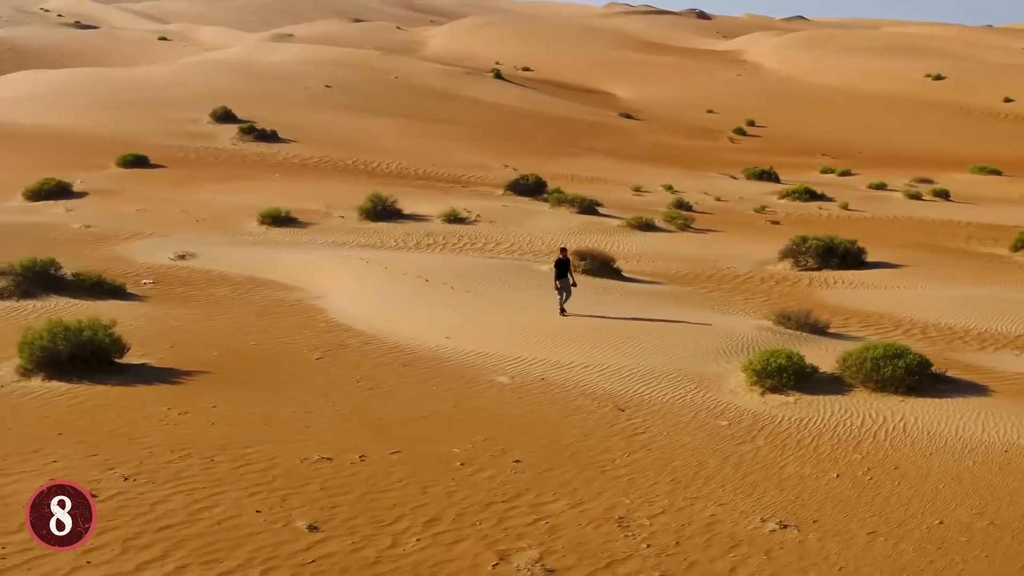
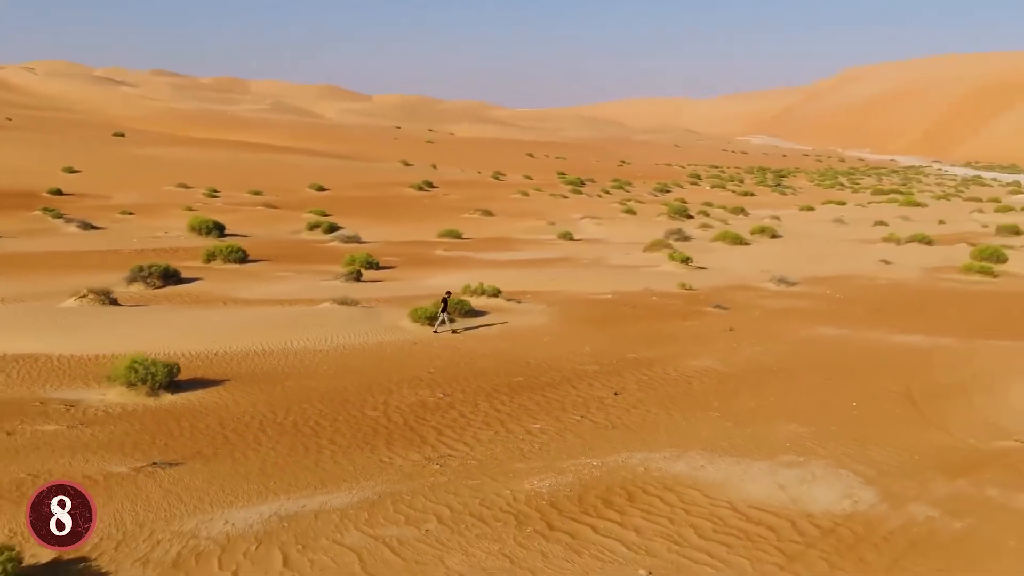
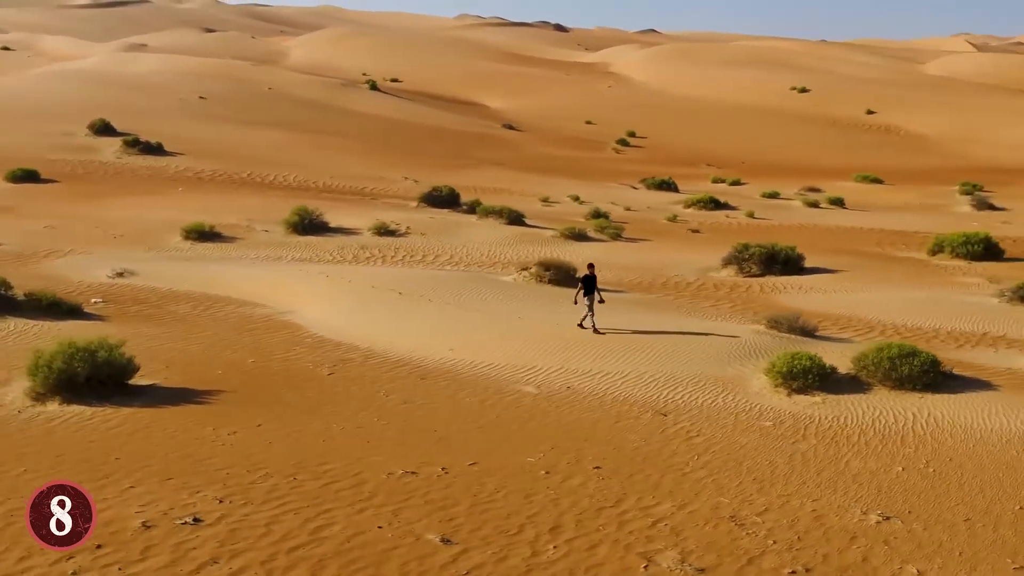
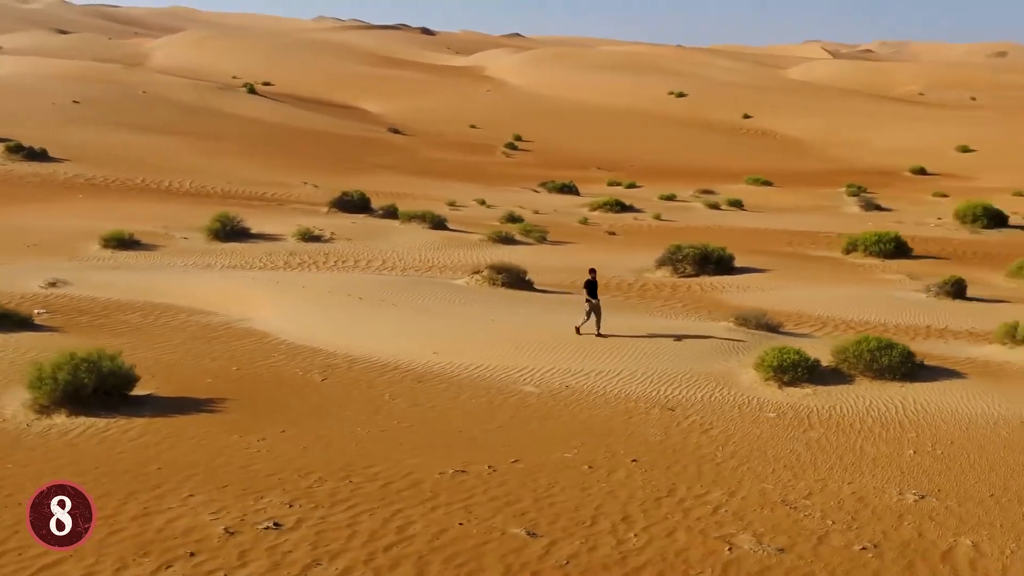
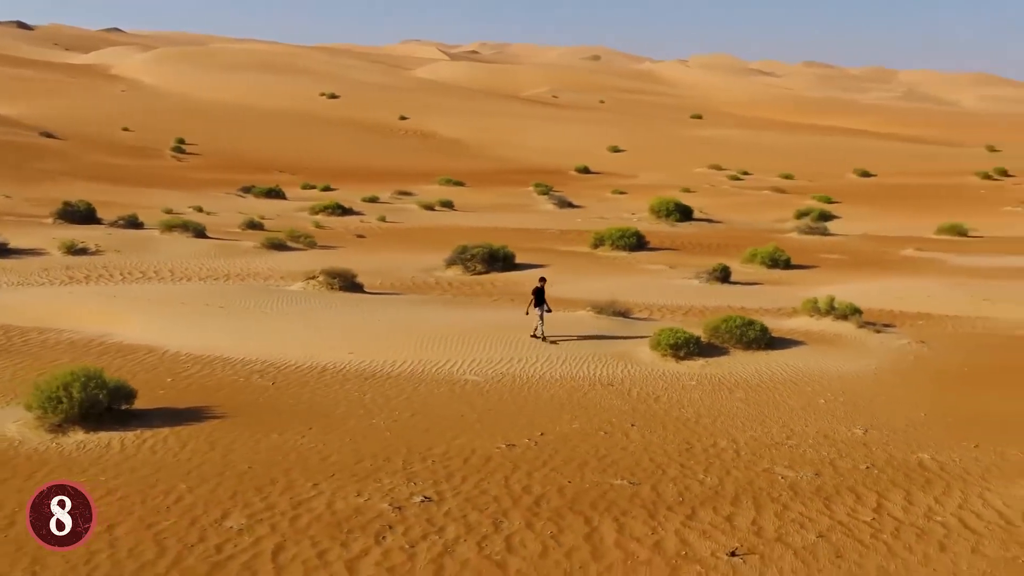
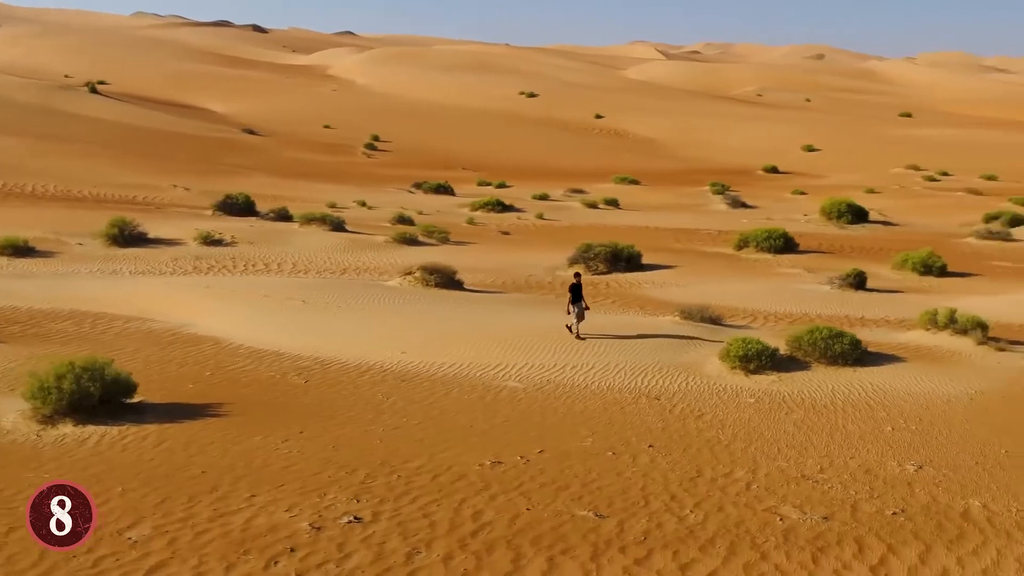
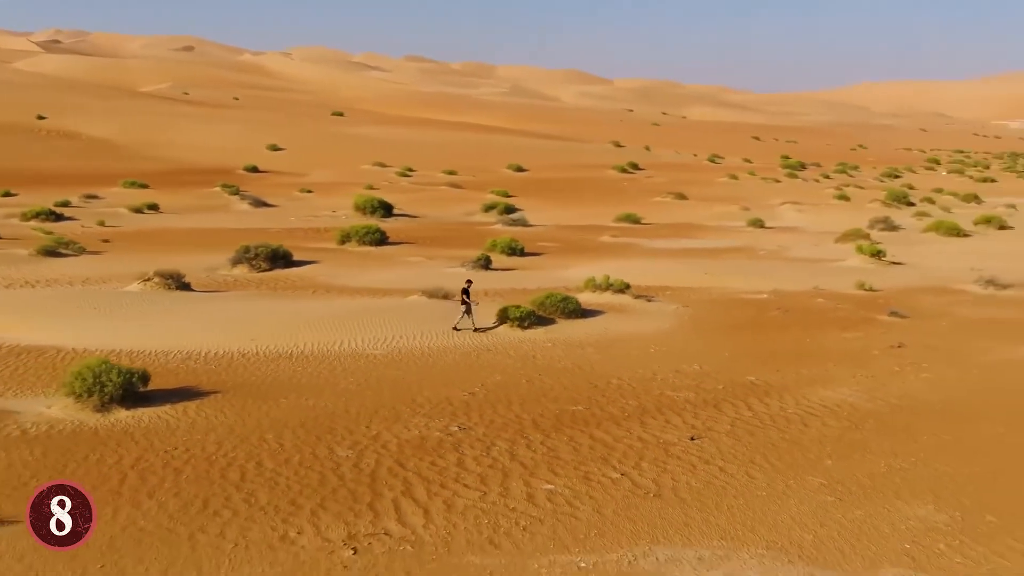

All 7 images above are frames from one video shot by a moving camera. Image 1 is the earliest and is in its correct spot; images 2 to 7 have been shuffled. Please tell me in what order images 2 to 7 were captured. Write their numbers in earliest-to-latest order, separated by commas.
3, 4, 6, 5, 7, 2
